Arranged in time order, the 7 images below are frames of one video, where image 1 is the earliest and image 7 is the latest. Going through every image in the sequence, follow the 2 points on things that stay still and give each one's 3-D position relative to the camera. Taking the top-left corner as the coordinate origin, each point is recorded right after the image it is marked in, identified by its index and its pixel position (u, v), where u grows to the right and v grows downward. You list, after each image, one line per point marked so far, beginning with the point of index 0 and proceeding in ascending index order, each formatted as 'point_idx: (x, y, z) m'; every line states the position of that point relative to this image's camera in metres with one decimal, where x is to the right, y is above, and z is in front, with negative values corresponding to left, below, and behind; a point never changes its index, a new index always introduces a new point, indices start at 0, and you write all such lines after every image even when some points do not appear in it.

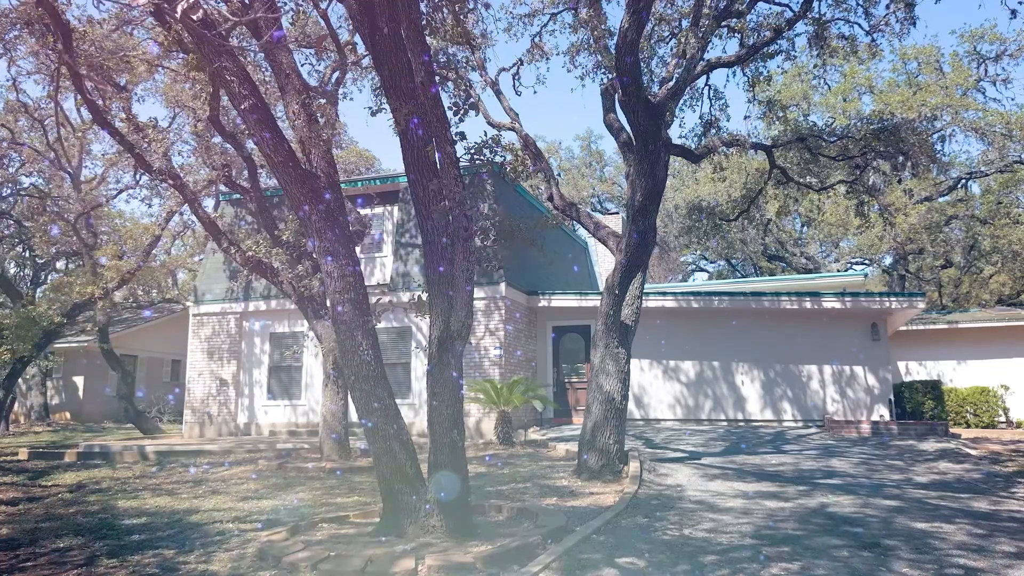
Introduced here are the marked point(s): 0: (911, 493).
0: (+4.1, -2.1, +8.0) m
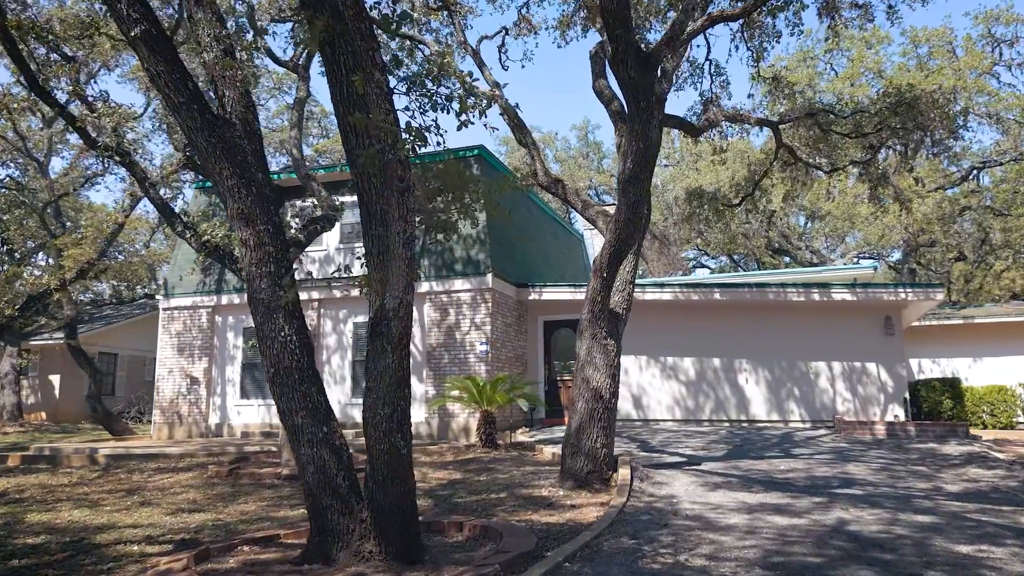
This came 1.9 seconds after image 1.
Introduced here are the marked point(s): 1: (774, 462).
0: (+3.9, -1.9, +6.8) m
1: (+3.2, -2.1, +9.5) m
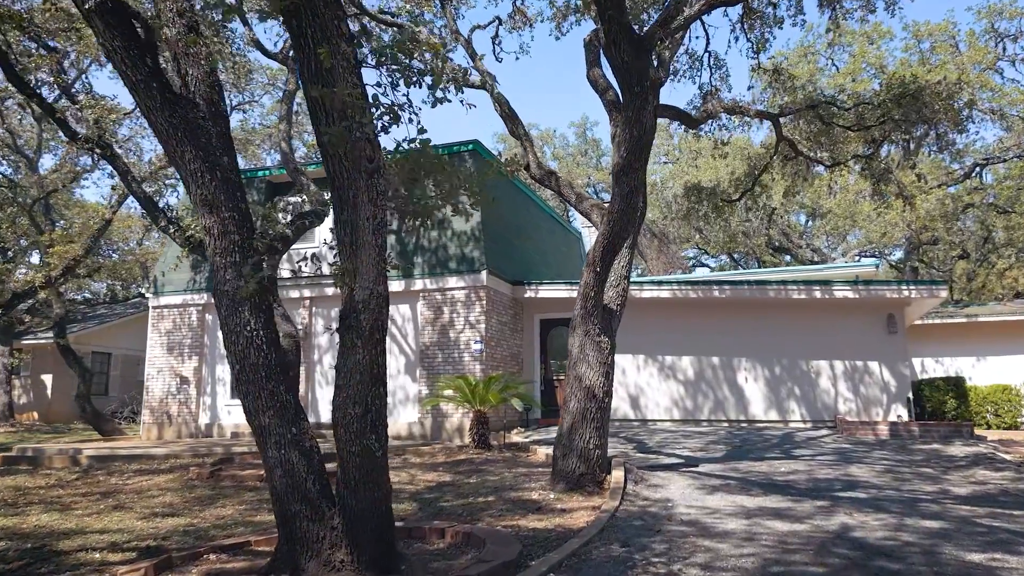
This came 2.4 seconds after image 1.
0: (+3.8, -1.9, +6.5) m
1: (+3.1, -2.1, +9.1) m
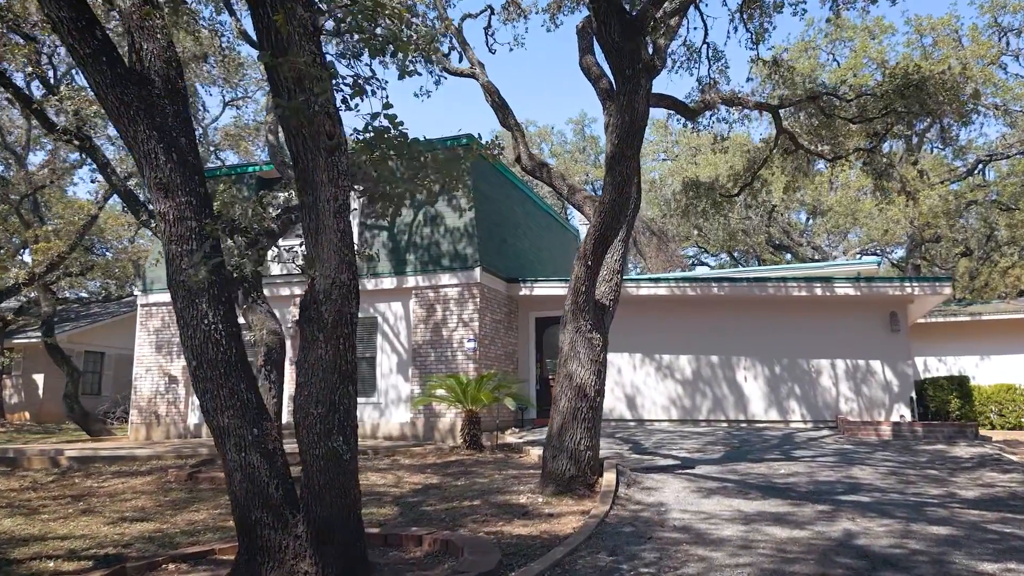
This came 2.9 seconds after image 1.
0: (+3.6, -1.8, +6.2) m
1: (+3.0, -2.0, +8.8) m
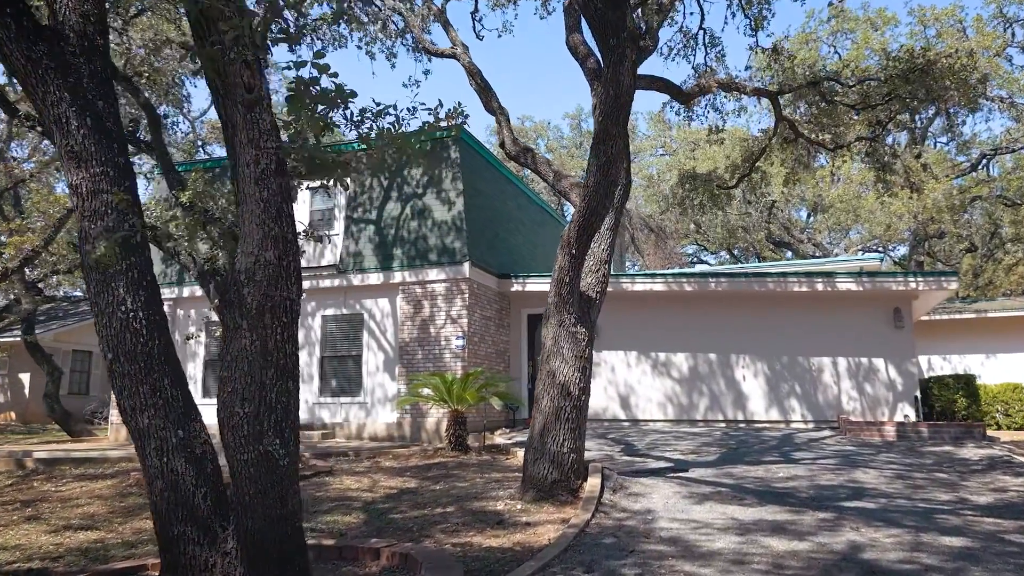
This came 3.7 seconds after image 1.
0: (+3.4, -1.7, +5.7) m
1: (+2.8, -1.9, +8.3) m
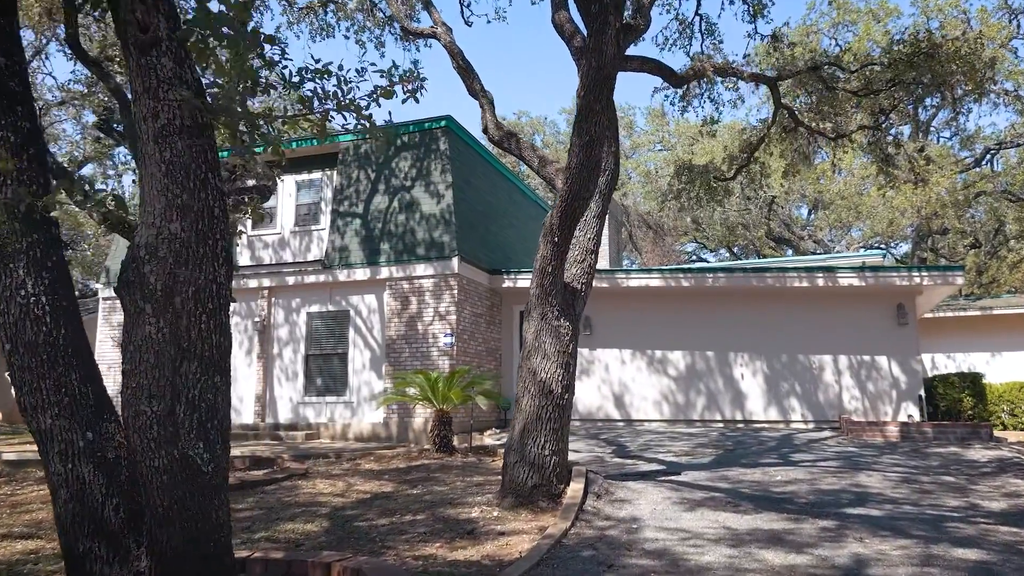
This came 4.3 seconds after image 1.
0: (+3.3, -1.7, +5.2) m
1: (+2.6, -1.9, +7.8) m
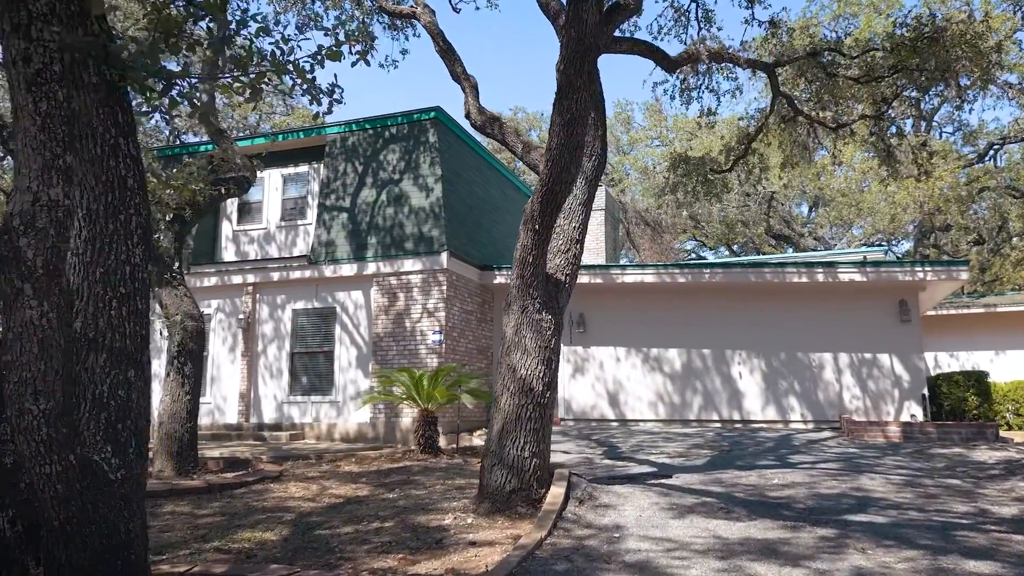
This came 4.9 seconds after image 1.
0: (+3.1, -1.6, +4.8) m
1: (+2.5, -1.8, +7.4) m
